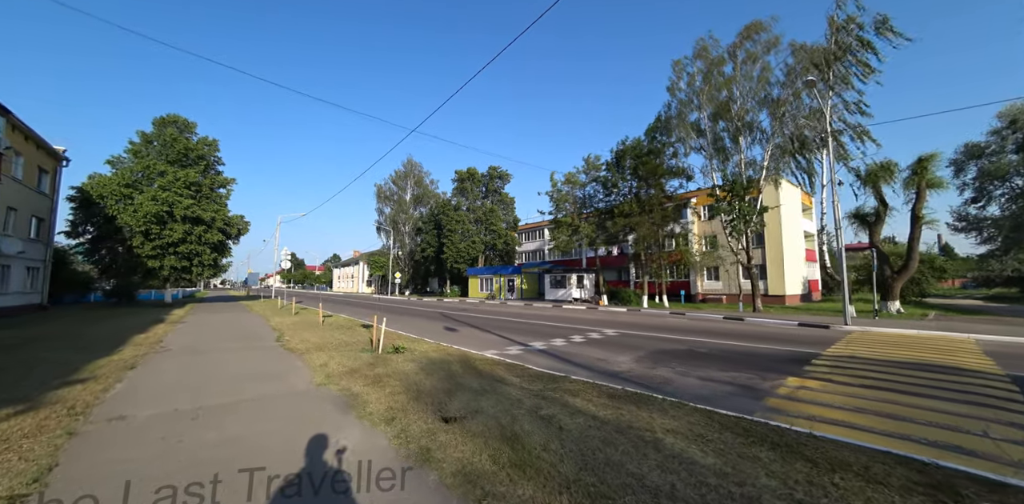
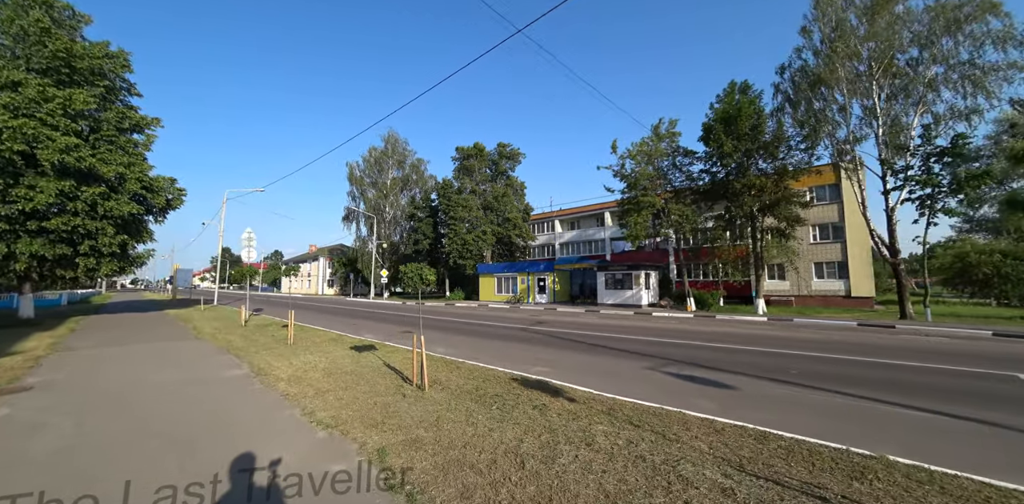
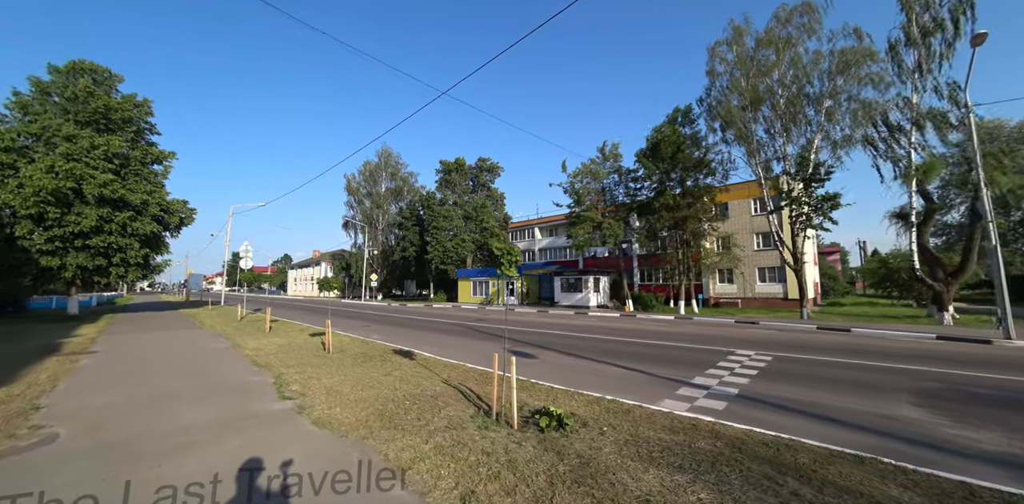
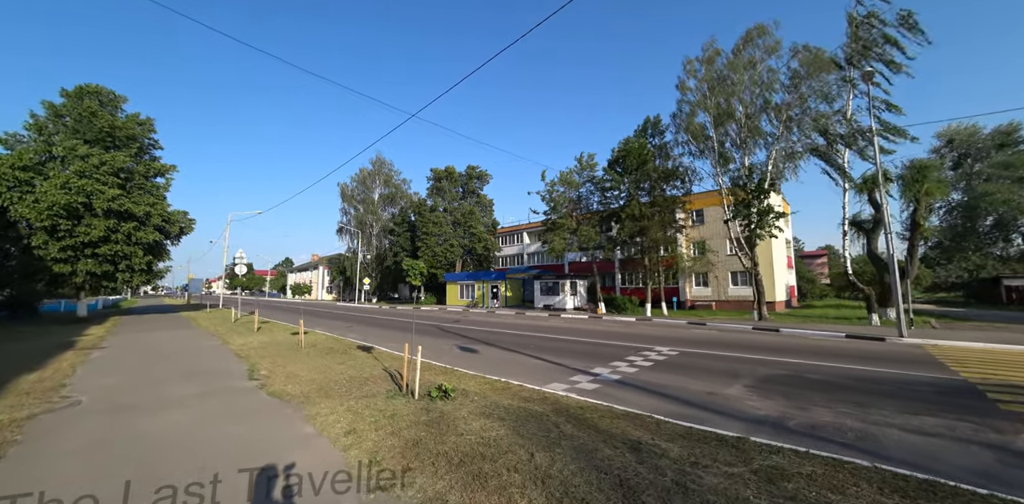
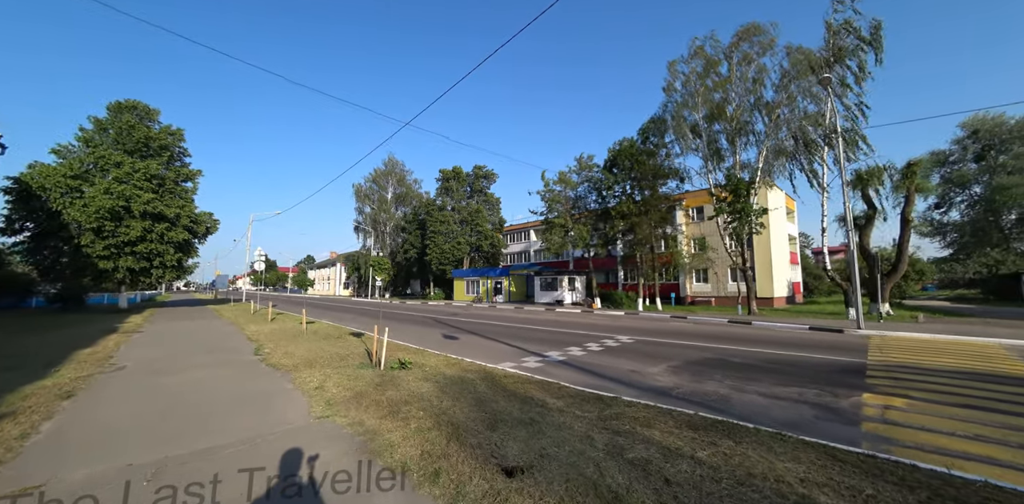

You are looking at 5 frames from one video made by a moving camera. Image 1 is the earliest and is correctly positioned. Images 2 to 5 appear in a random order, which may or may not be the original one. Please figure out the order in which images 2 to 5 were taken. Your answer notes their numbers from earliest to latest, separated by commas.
5, 4, 3, 2
